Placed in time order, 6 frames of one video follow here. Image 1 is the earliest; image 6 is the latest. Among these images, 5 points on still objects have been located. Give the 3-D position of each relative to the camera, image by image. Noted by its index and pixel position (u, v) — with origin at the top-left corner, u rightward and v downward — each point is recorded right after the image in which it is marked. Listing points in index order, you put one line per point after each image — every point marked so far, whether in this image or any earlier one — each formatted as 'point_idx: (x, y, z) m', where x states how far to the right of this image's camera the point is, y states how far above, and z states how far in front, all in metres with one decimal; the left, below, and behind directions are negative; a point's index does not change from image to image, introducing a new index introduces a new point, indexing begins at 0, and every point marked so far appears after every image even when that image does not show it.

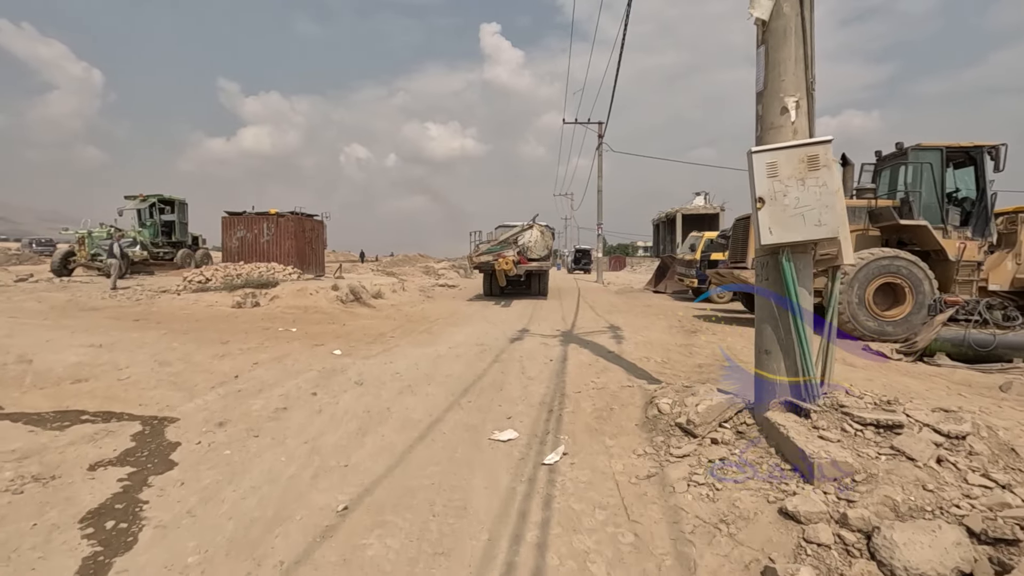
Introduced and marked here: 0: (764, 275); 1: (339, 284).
0: (+1.8, +0.1, +3.9) m
1: (-5.4, +0.1, +16.7) m
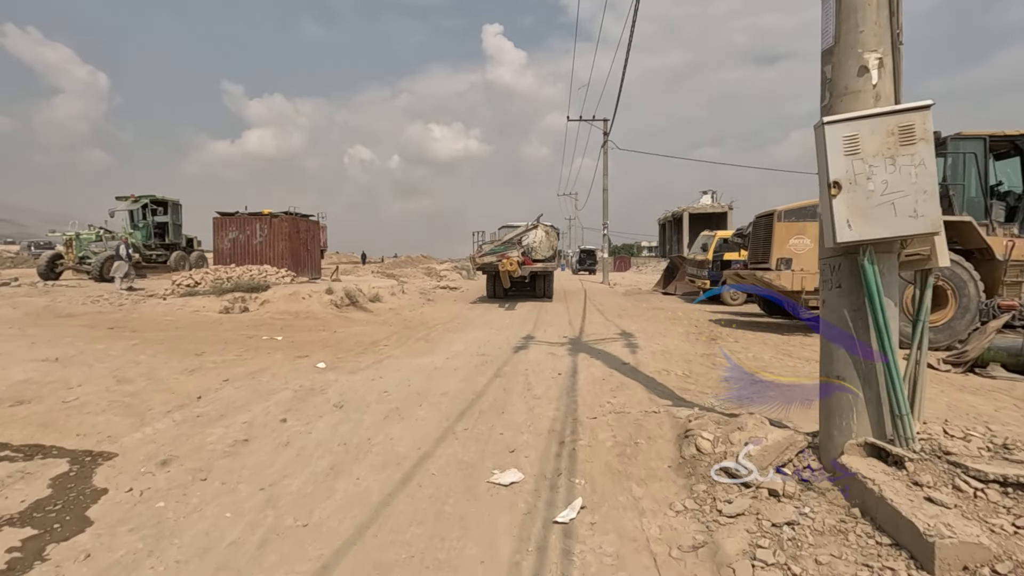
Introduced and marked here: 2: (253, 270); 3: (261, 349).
0: (+1.8, 0.0, +3.1) m
1: (-5.3, 0.0, +15.9) m
2: (-8.0, +0.5, +16.5) m
3: (-3.9, -0.9, +8.2) m
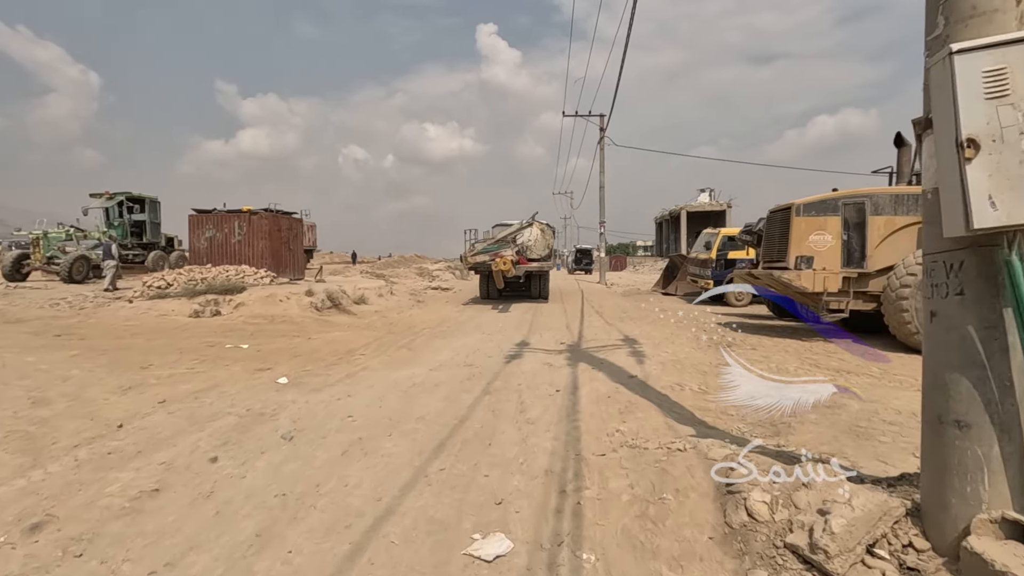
0: (+1.8, 0.0, +2.2) m
1: (-5.5, 0.0, +15.0) m
2: (-8.2, +0.5, +15.6) m
3: (-4.0, -1.0, +7.3) m
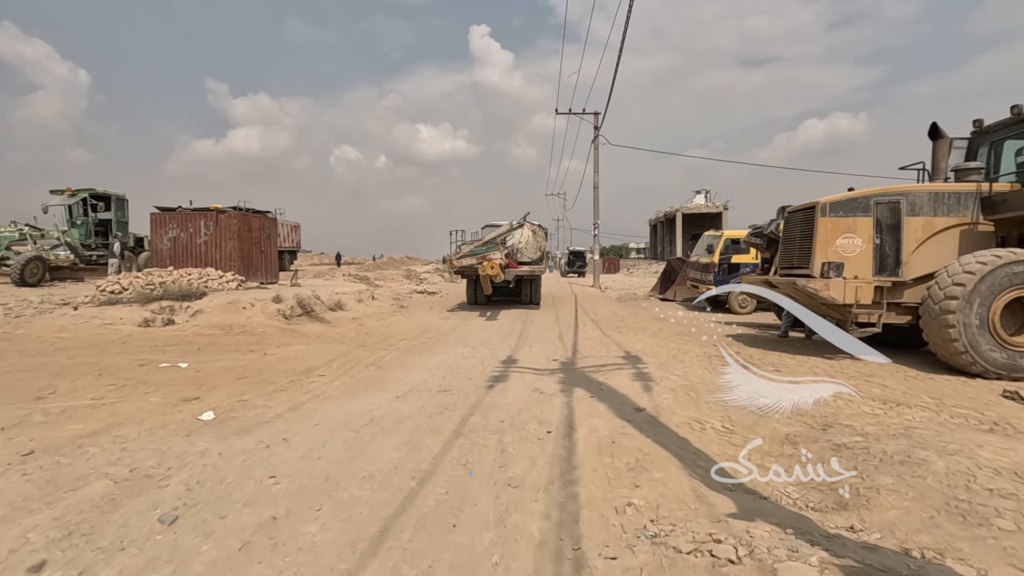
0: (+1.6, -0.1, +1.0) m
1: (-5.8, -0.2, +13.7) m
2: (-8.5, +0.4, +14.3) m
3: (-4.2, -1.1, +6.0) m
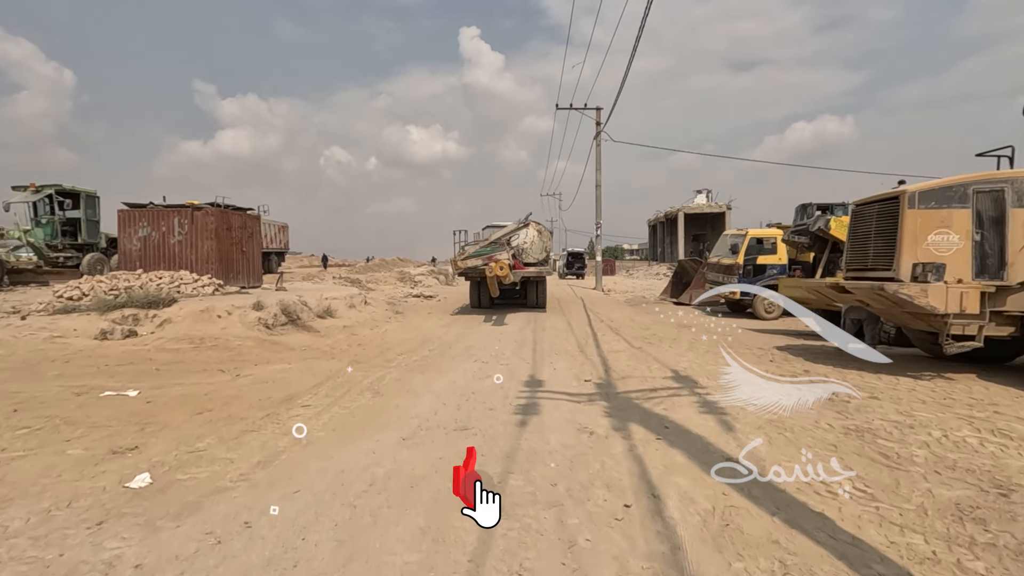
0: (+2.1, -0.2, -0.3) m
1: (-5.6, -0.3, +12.2) m
2: (-8.3, +0.2, +12.8) m
3: (-3.8, -1.2, +4.6) m
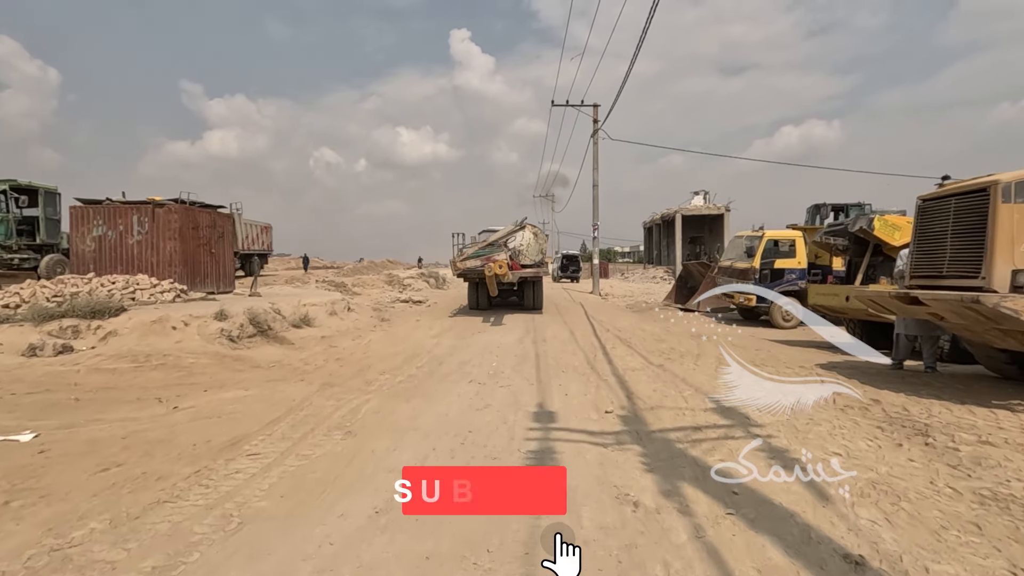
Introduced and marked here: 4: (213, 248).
0: (+2.3, -0.3, -1.6) m
1: (-5.6, -0.4, +10.9) m
2: (-8.3, +0.1, +11.3) m
3: (-3.7, -1.3, +3.2) m
4: (-7.8, +1.1, +14.1) m
